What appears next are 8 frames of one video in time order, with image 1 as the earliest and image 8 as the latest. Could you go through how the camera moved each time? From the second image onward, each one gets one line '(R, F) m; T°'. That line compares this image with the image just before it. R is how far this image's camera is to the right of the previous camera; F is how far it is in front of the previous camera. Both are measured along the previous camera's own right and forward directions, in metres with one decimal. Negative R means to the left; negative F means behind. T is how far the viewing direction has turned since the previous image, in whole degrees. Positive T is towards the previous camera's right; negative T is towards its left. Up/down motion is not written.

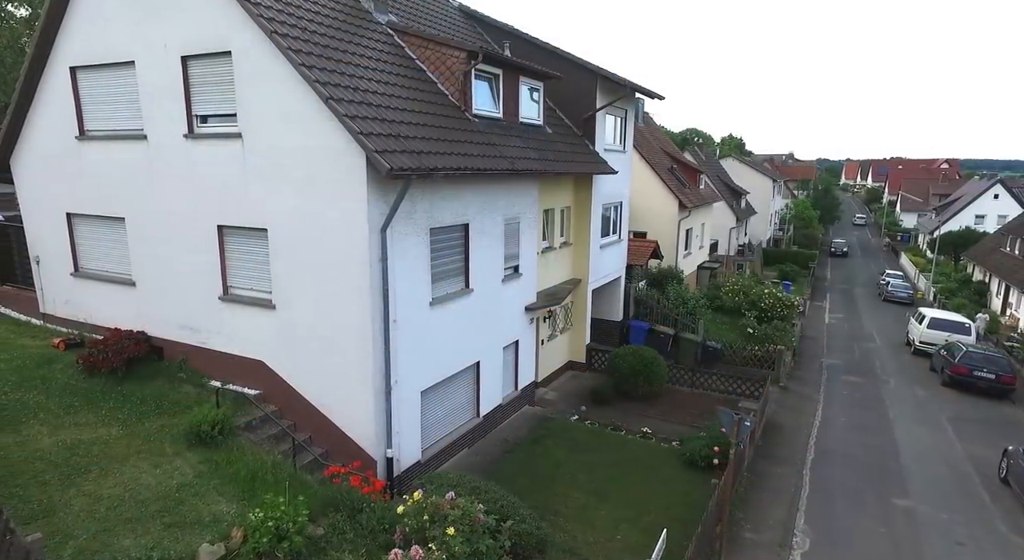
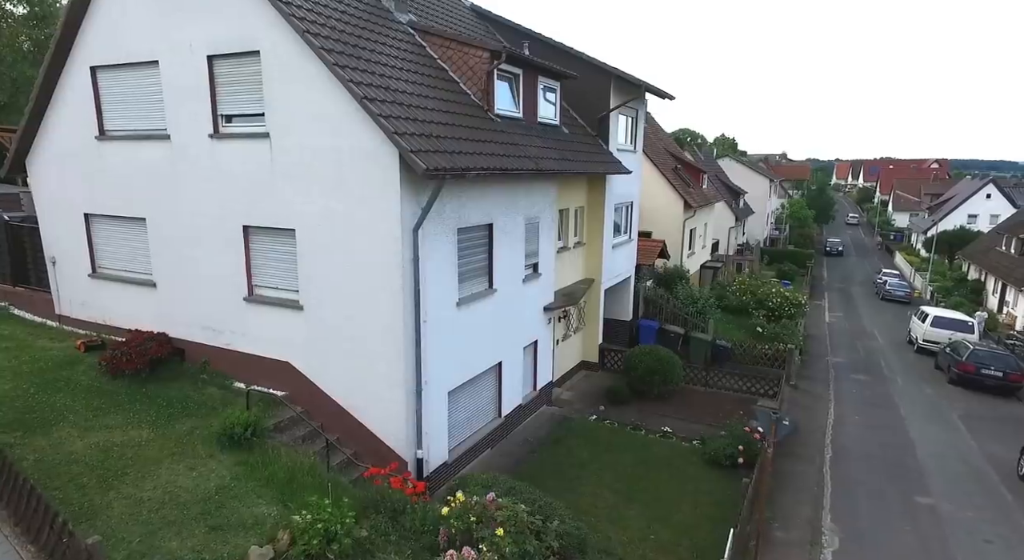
(-0.6, 0.0) m; +1°
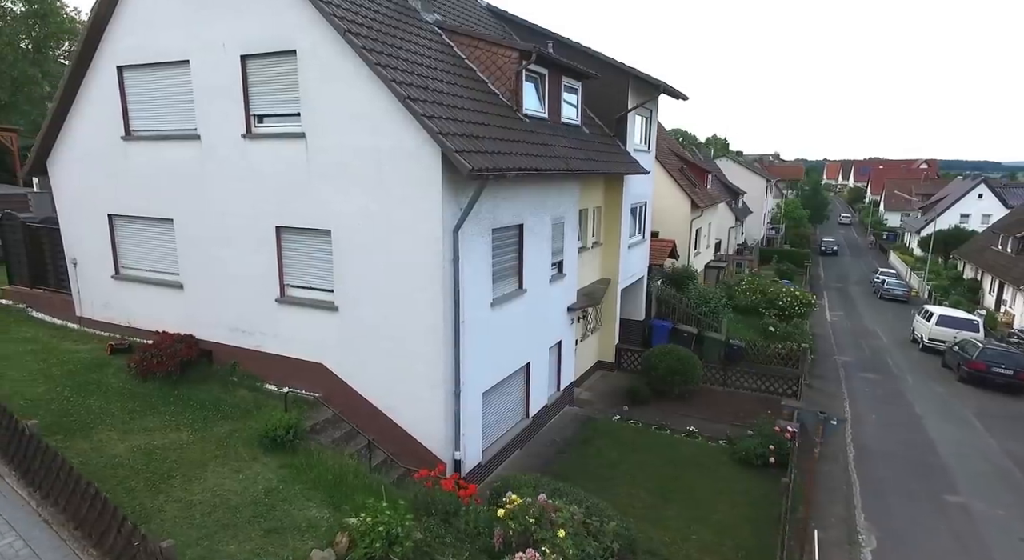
(-0.7, 0.0) m; +1°
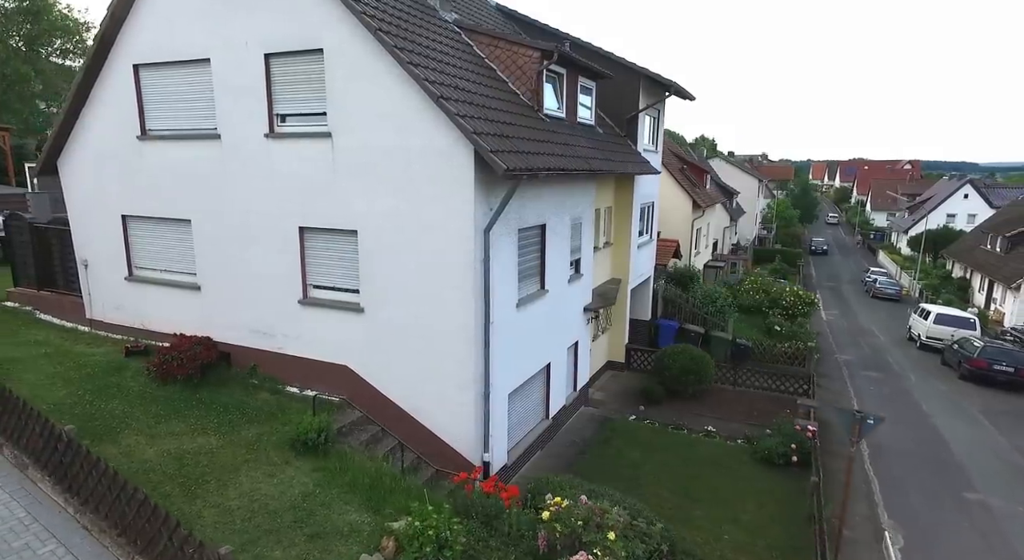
(-0.6, +0.1) m; +1°
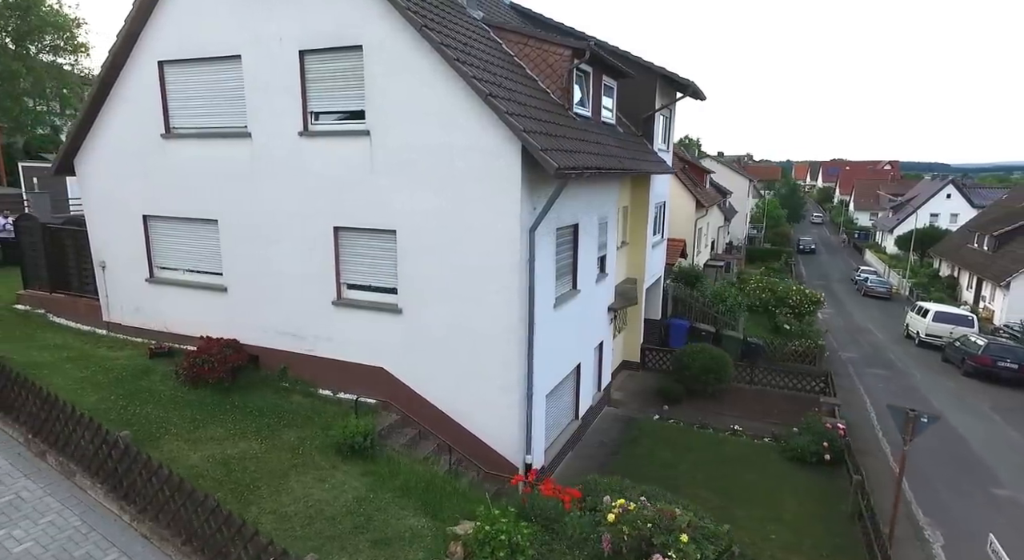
(-0.9, +0.1) m; +1°
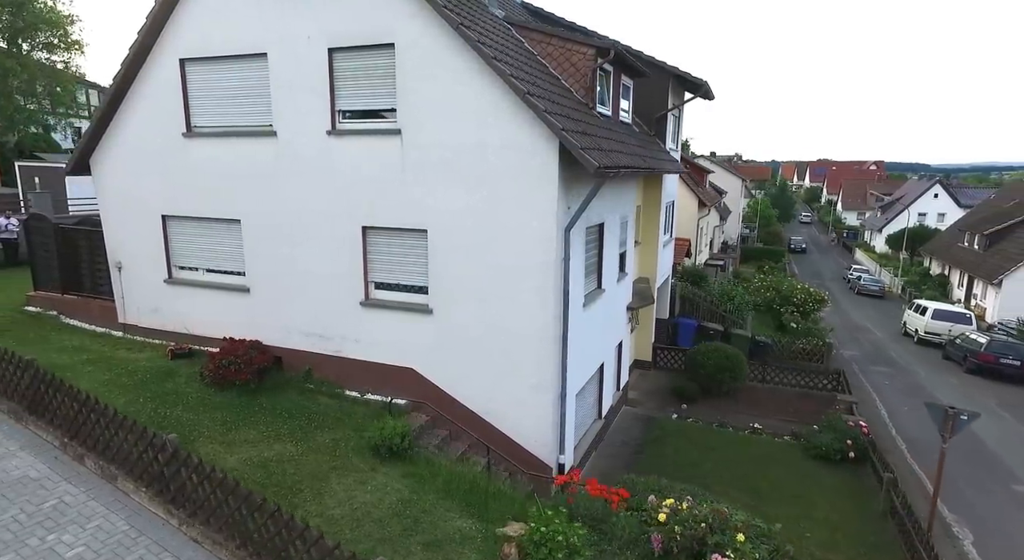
(-0.7, +0.1) m; +1°
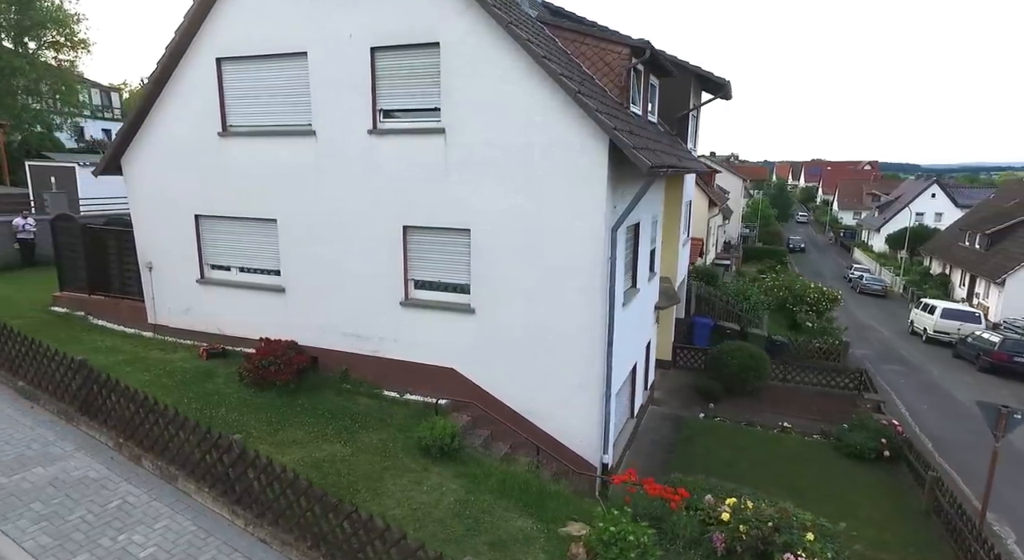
(-0.7, 0.0) m; 0°
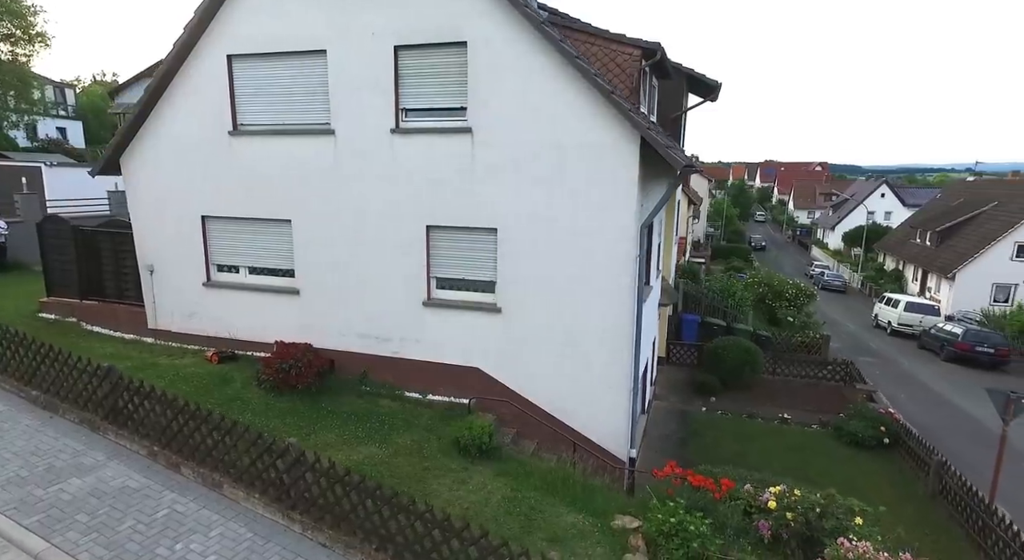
(-1.0, 0.0) m; +4°
